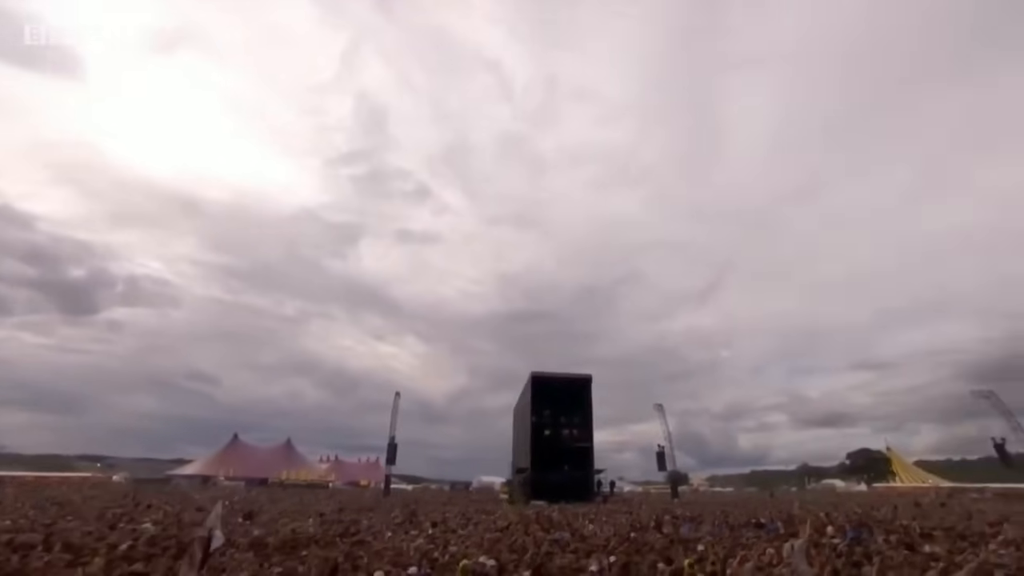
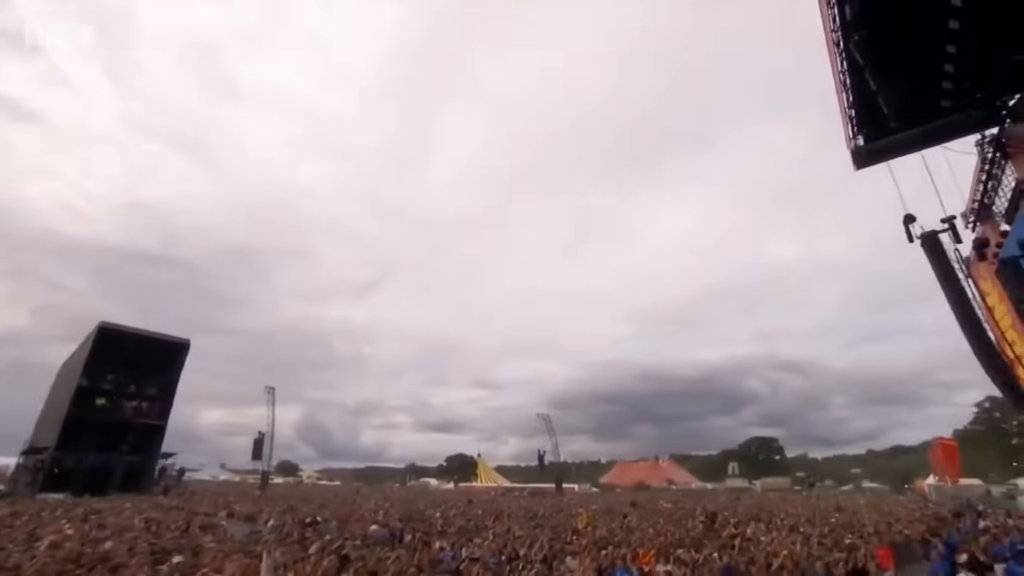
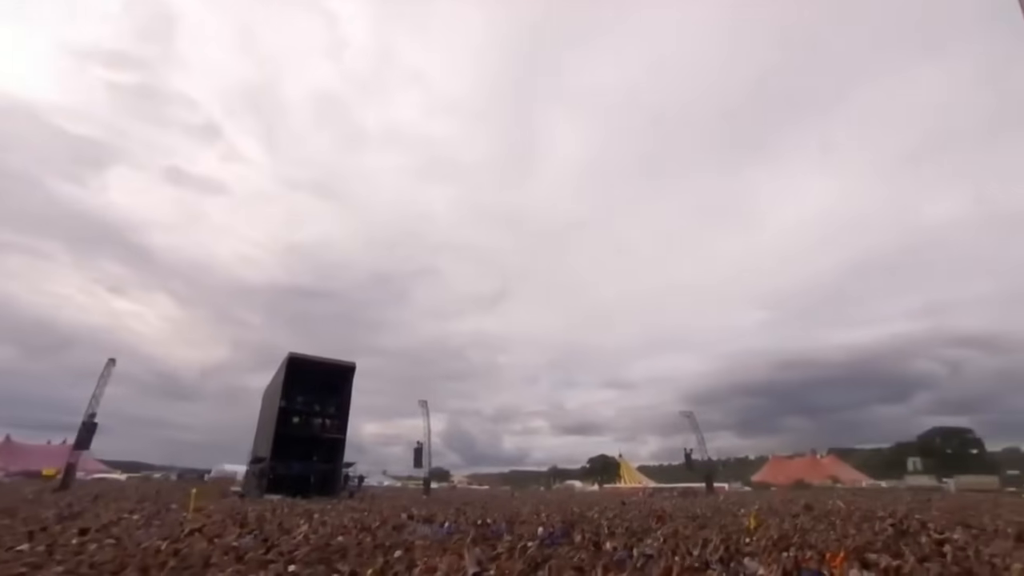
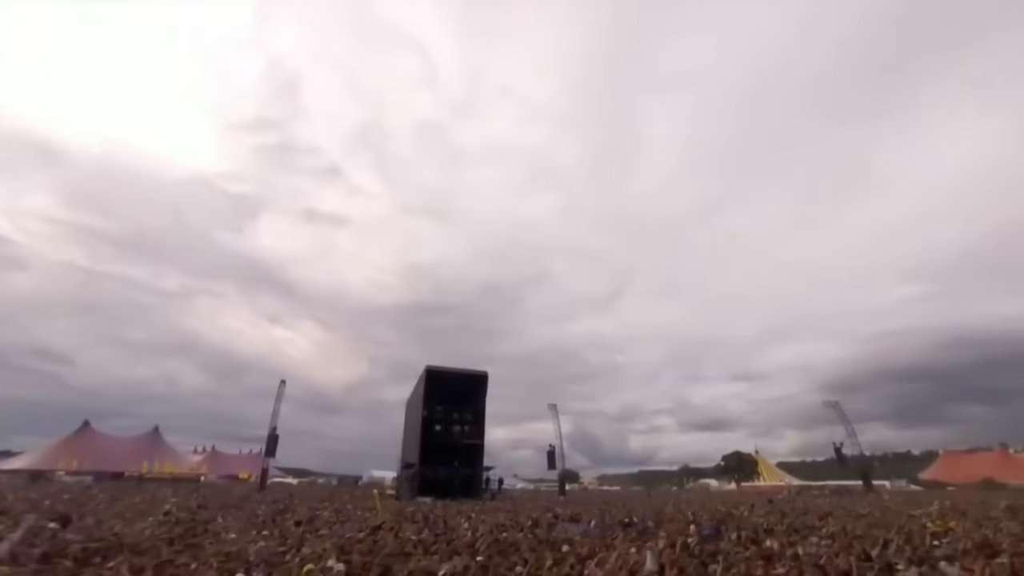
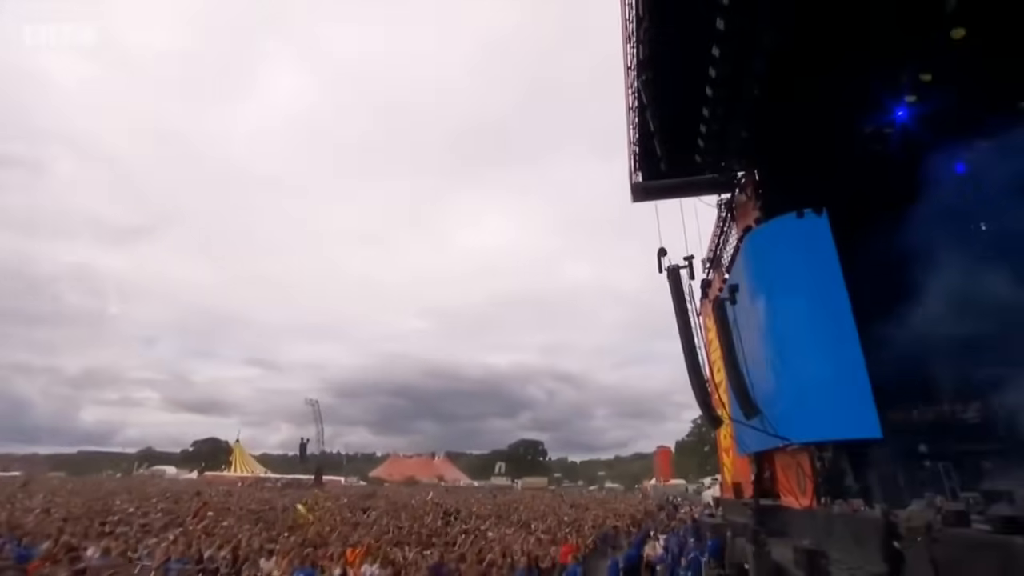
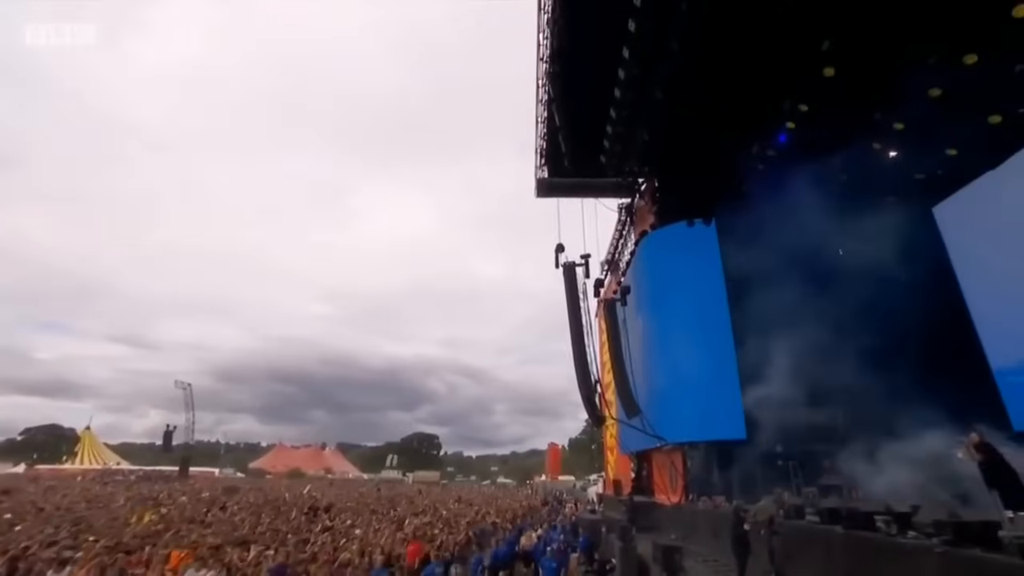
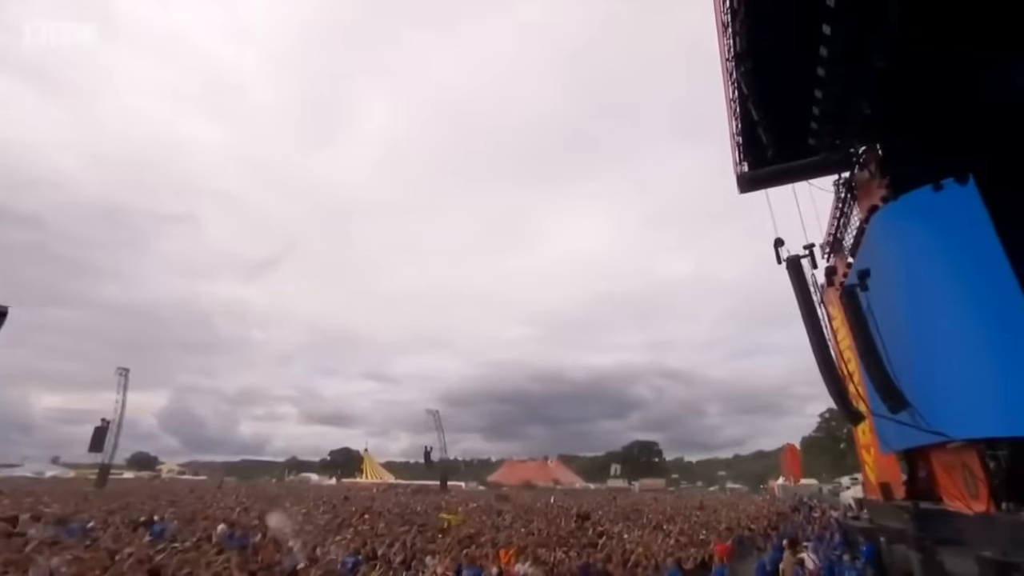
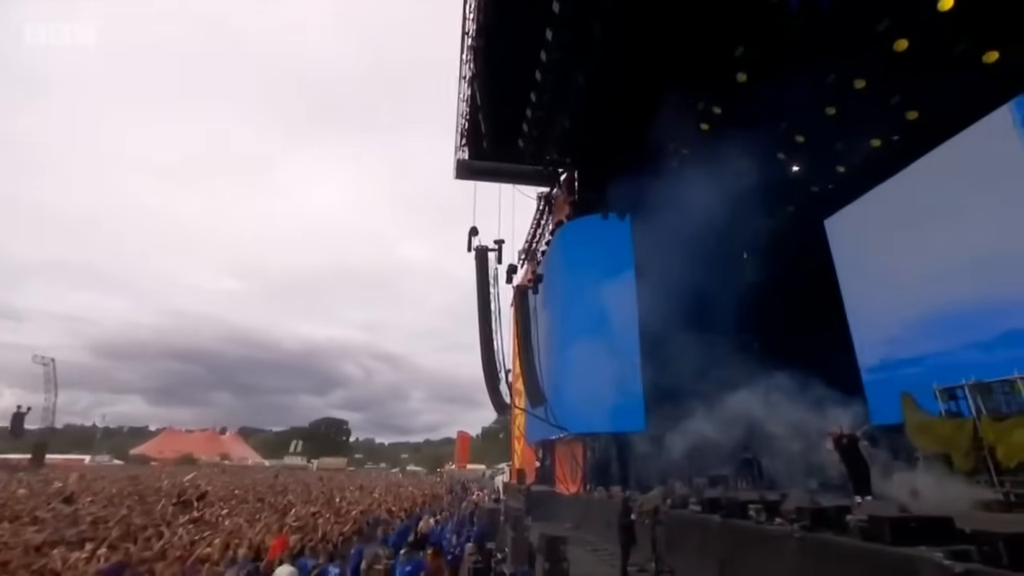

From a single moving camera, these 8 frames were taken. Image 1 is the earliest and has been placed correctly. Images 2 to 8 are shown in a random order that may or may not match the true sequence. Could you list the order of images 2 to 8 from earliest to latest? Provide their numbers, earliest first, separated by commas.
4, 3, 2, 7, 5, 6, 8
